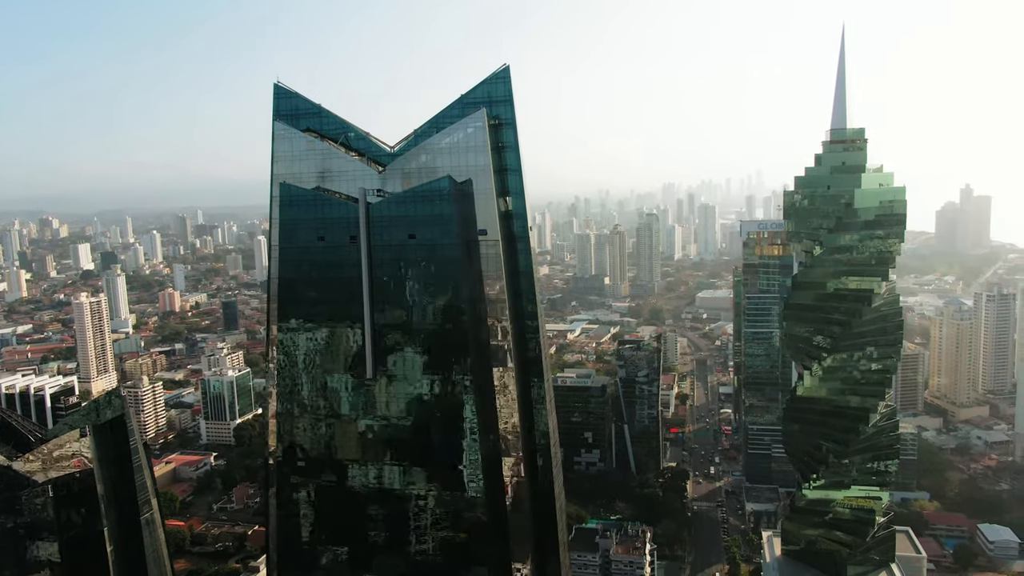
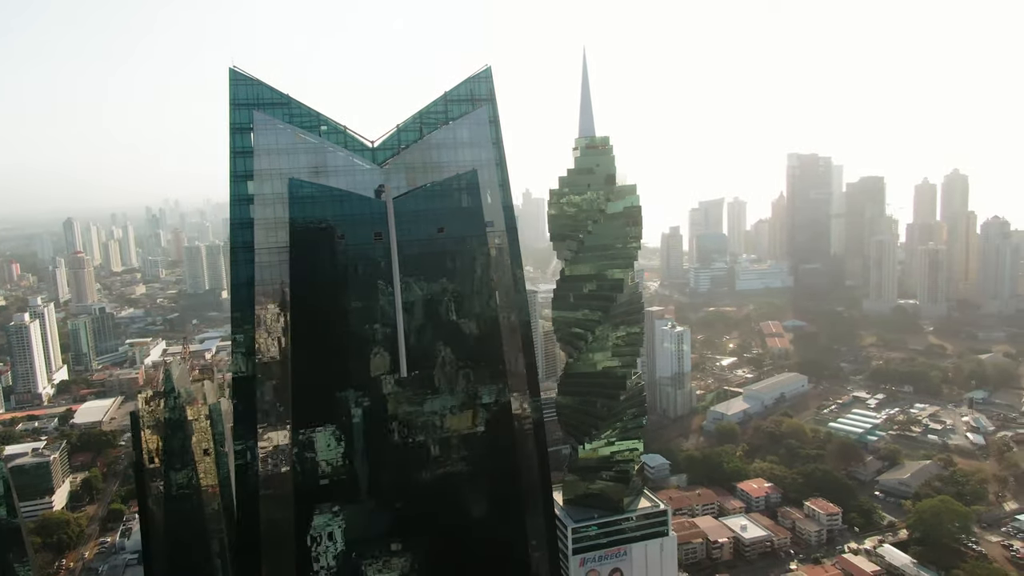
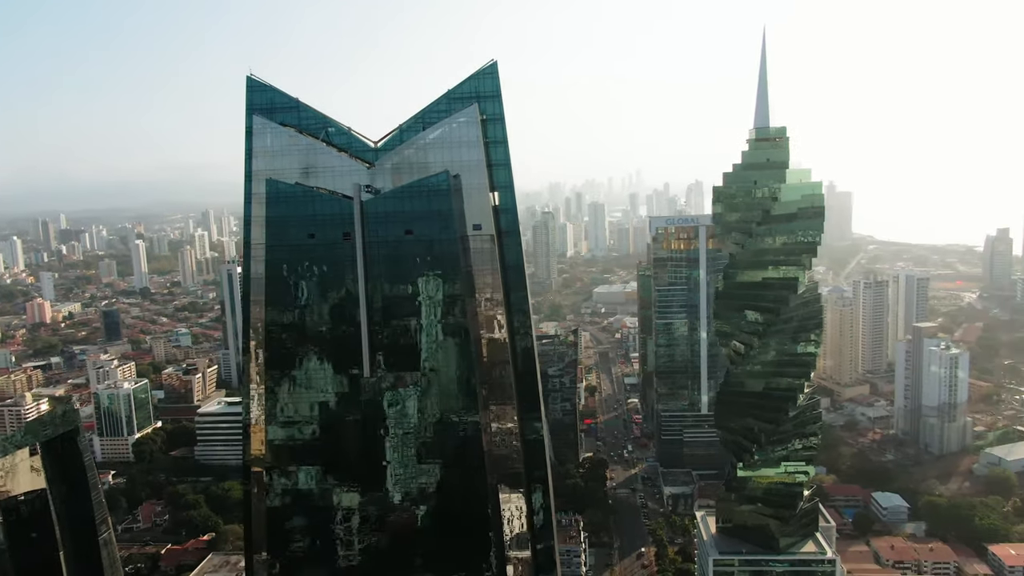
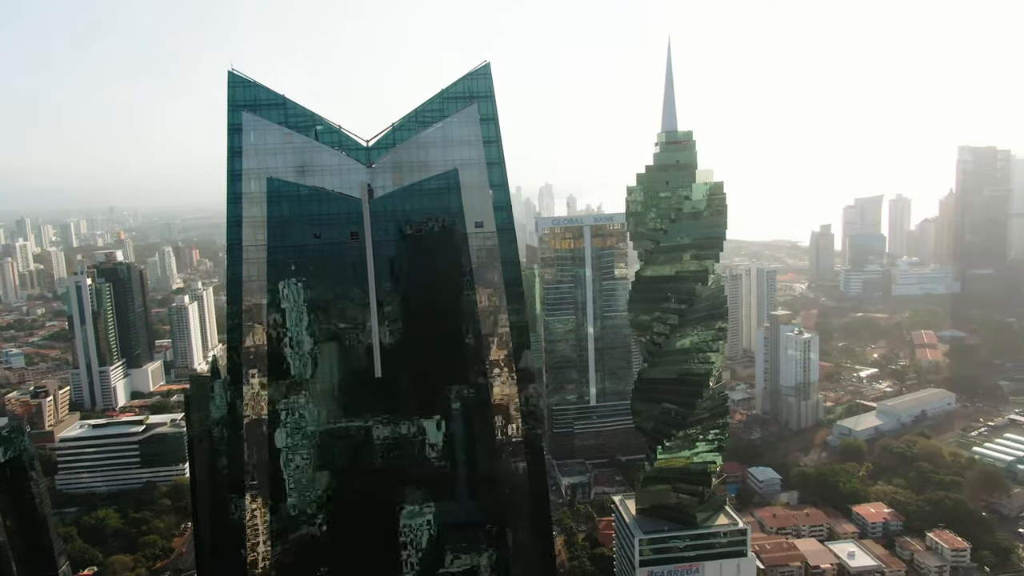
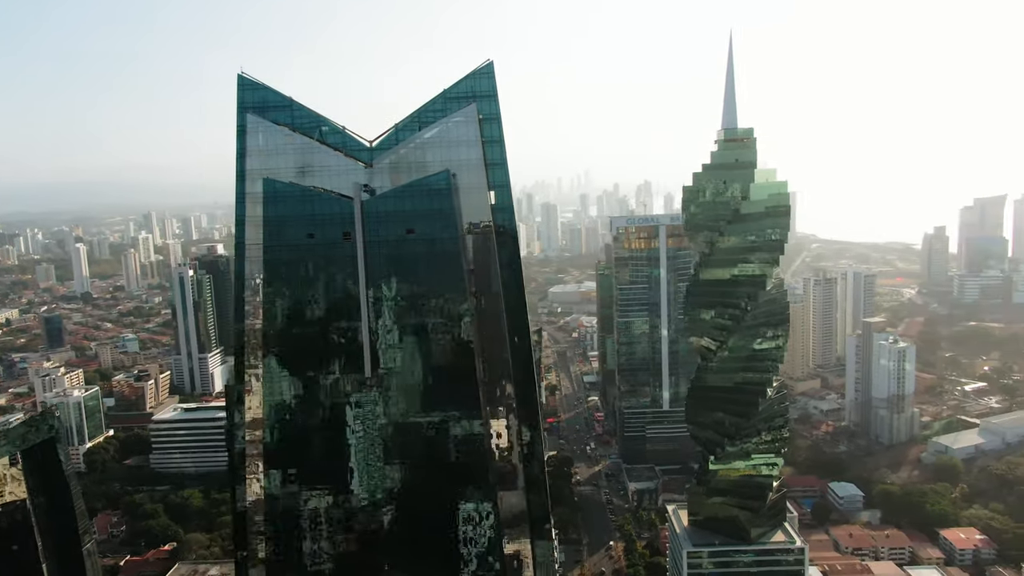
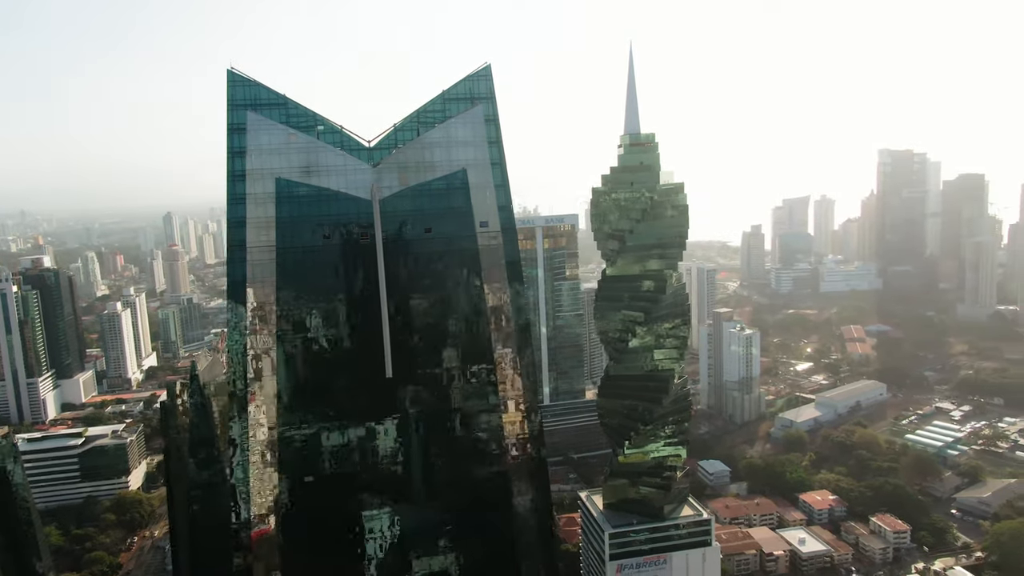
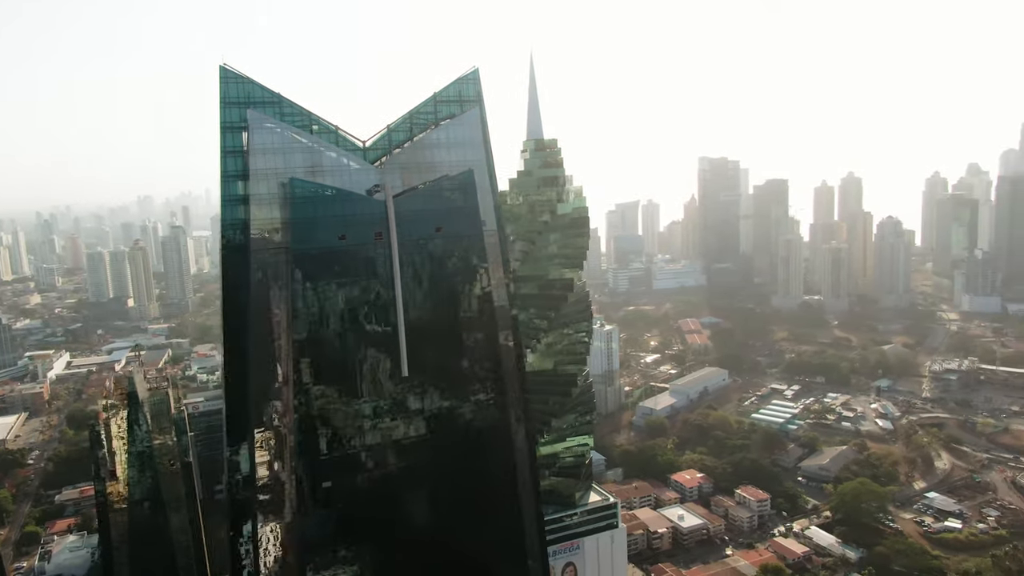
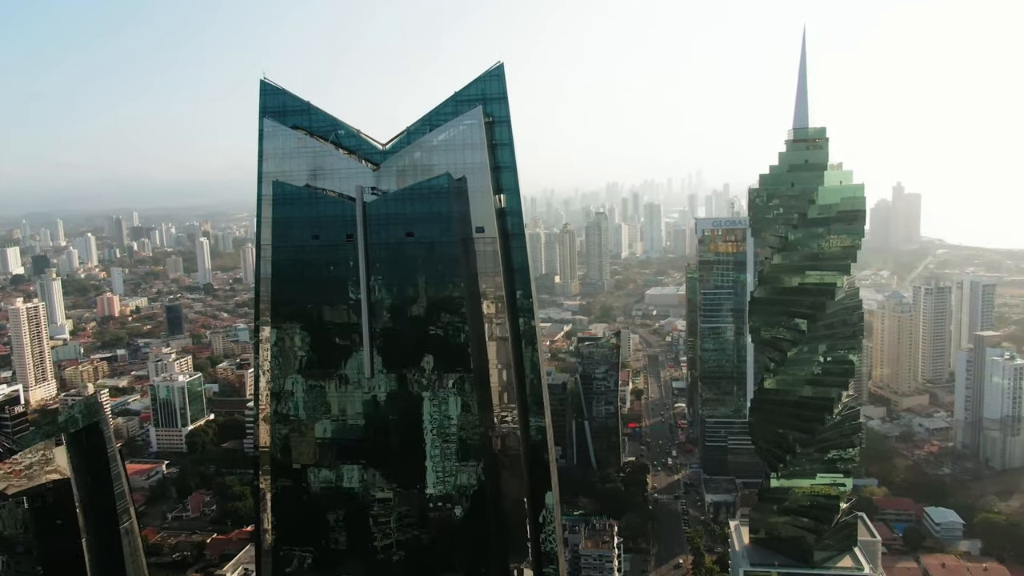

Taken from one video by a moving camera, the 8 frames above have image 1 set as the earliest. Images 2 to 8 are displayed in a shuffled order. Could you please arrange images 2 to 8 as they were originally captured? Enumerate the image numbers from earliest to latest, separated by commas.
8, 3, 5, 4, 6, 2, 7
